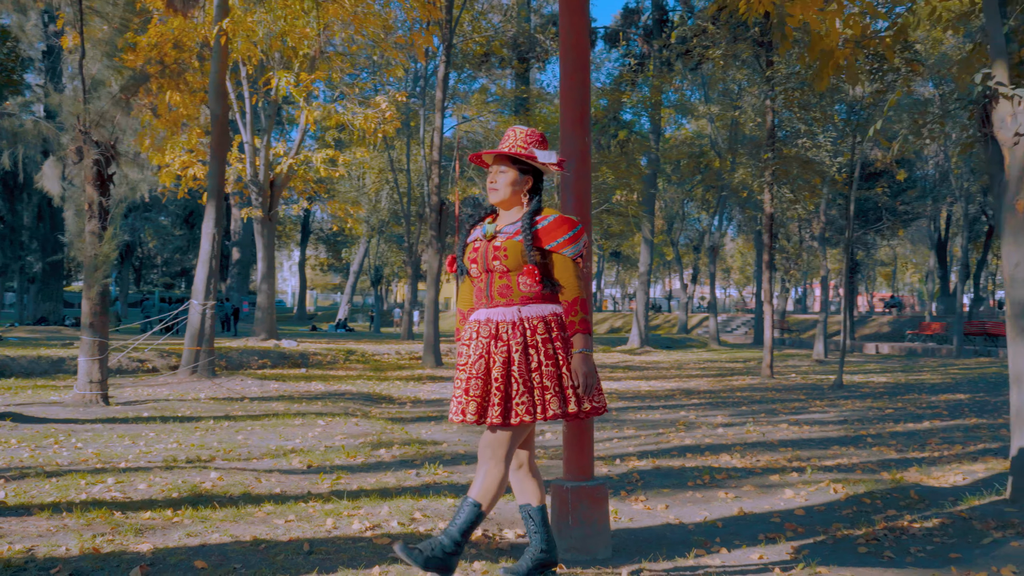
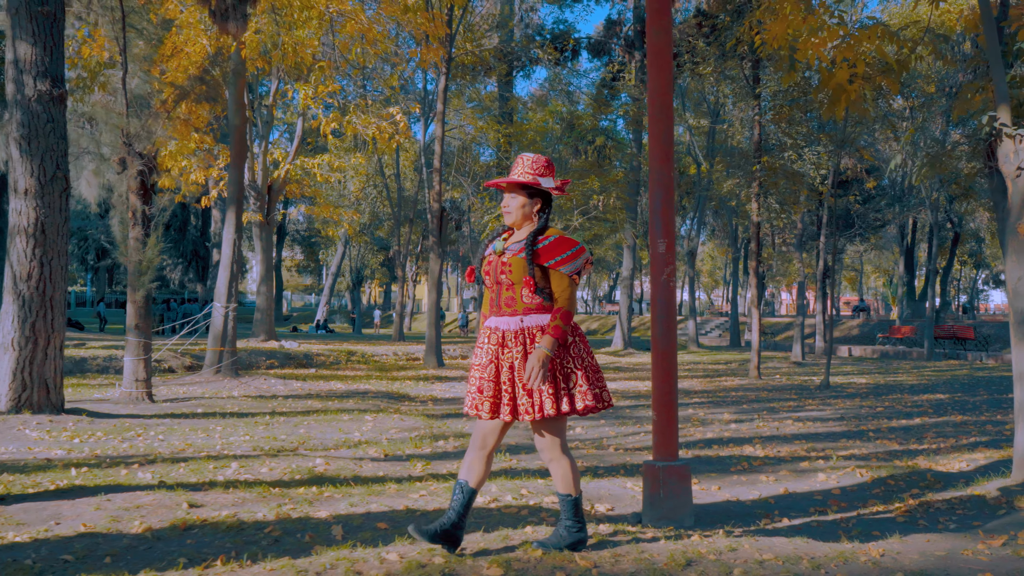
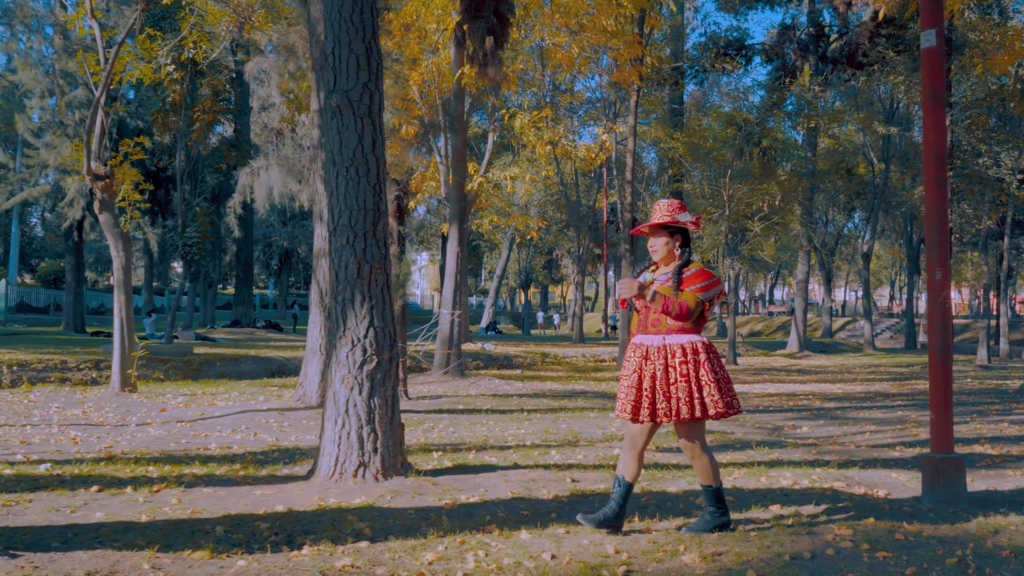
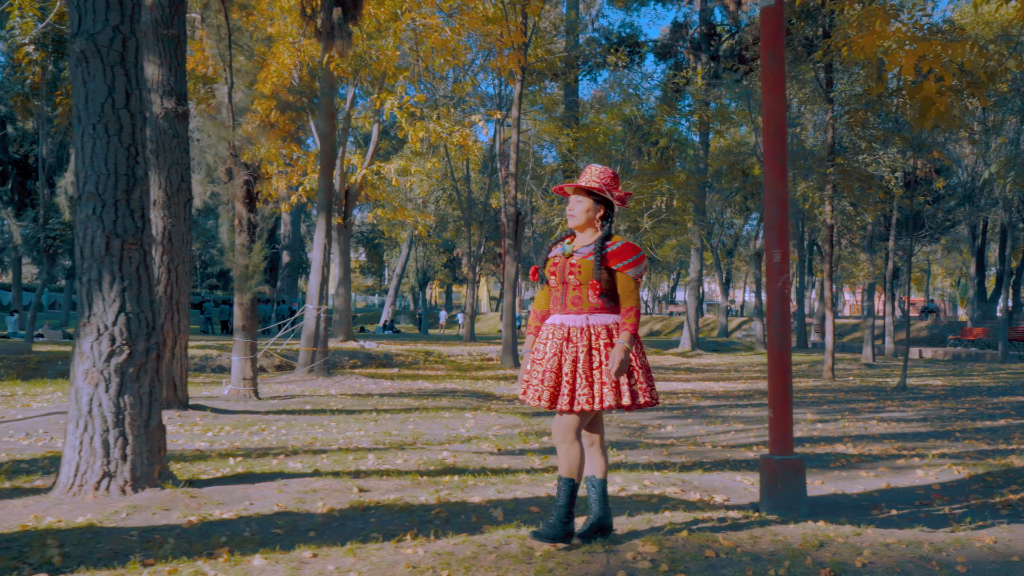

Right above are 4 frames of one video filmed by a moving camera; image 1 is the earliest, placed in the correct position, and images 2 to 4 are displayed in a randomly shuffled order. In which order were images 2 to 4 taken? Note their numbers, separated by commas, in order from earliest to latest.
2, 4, 3
